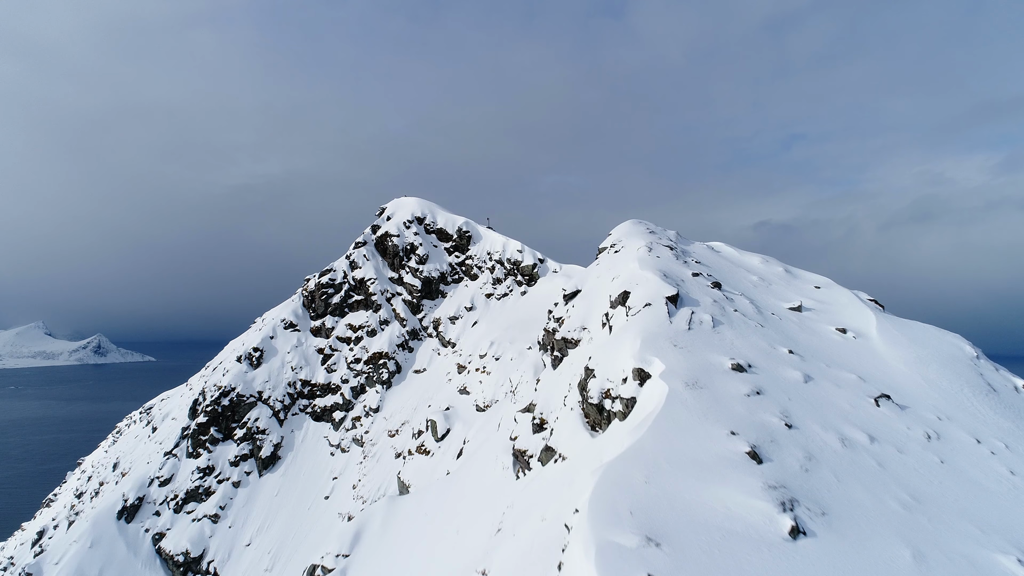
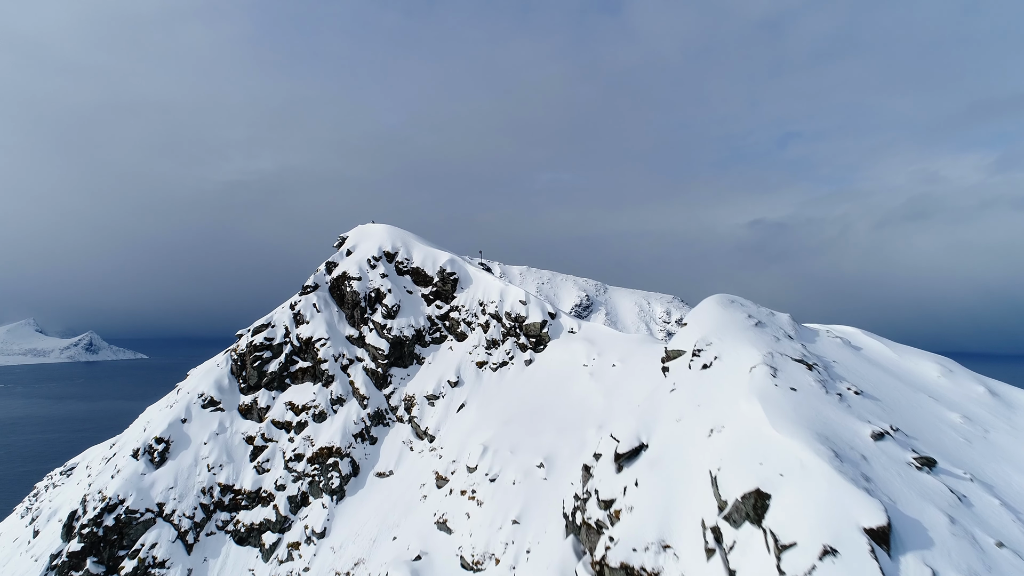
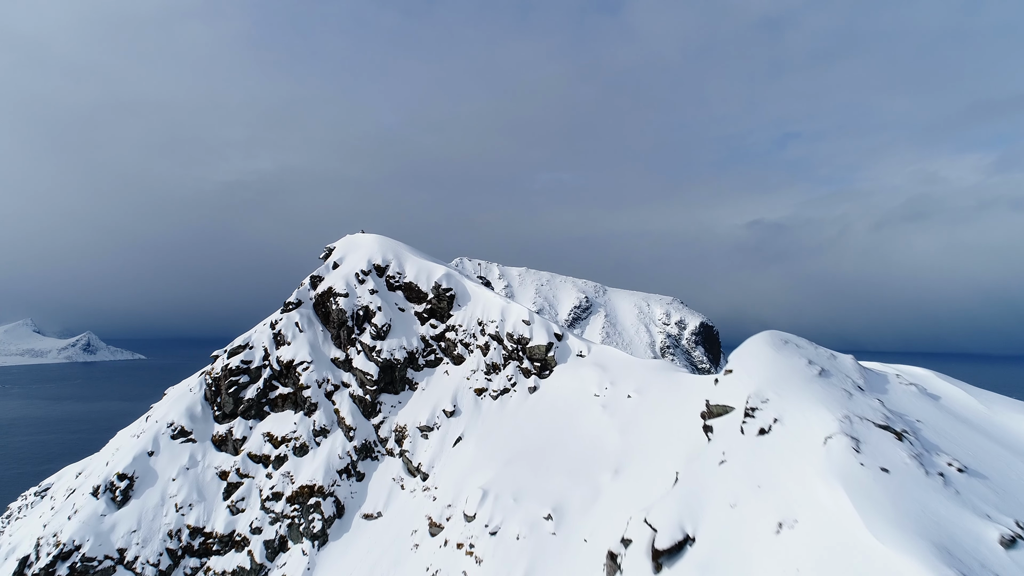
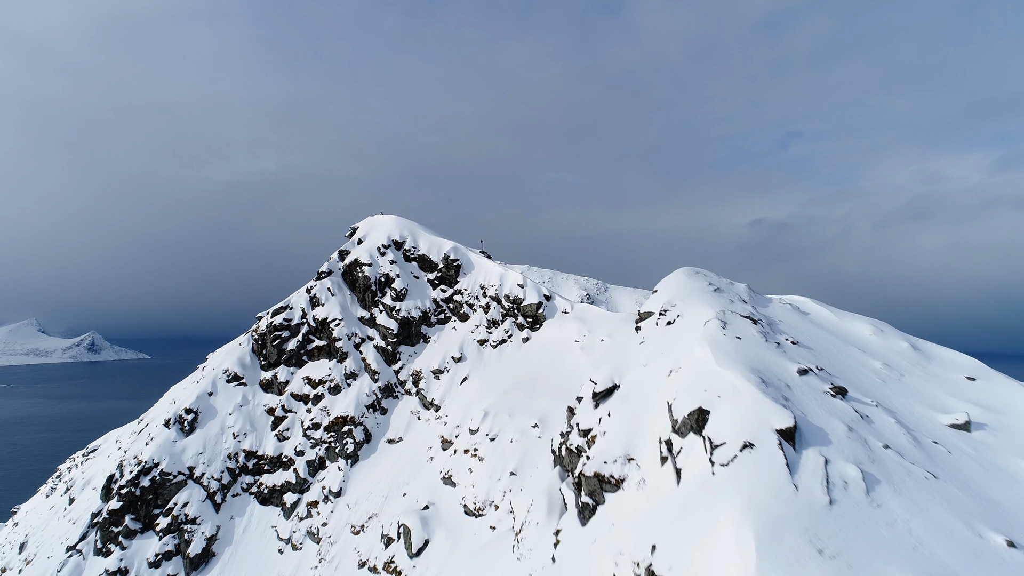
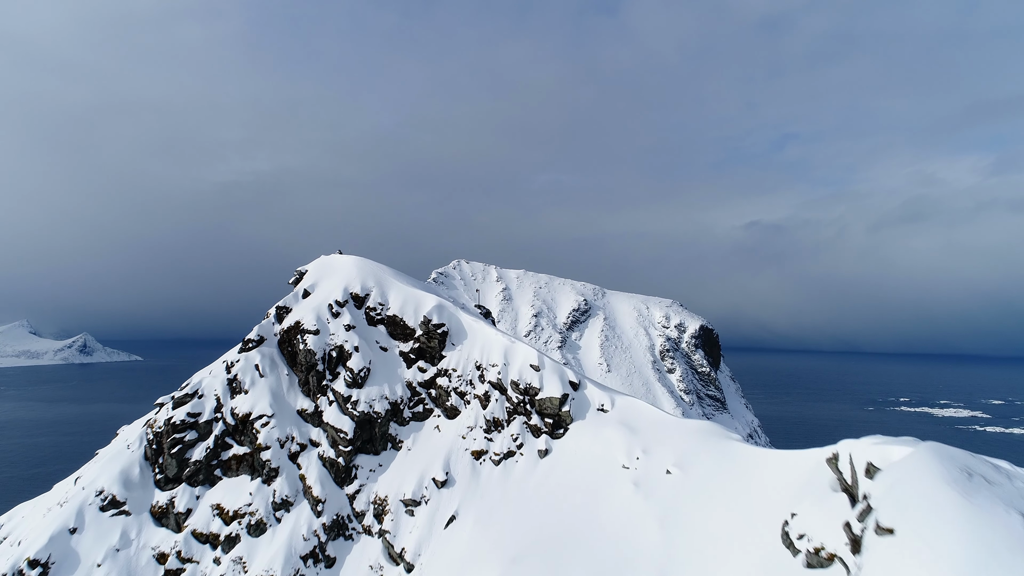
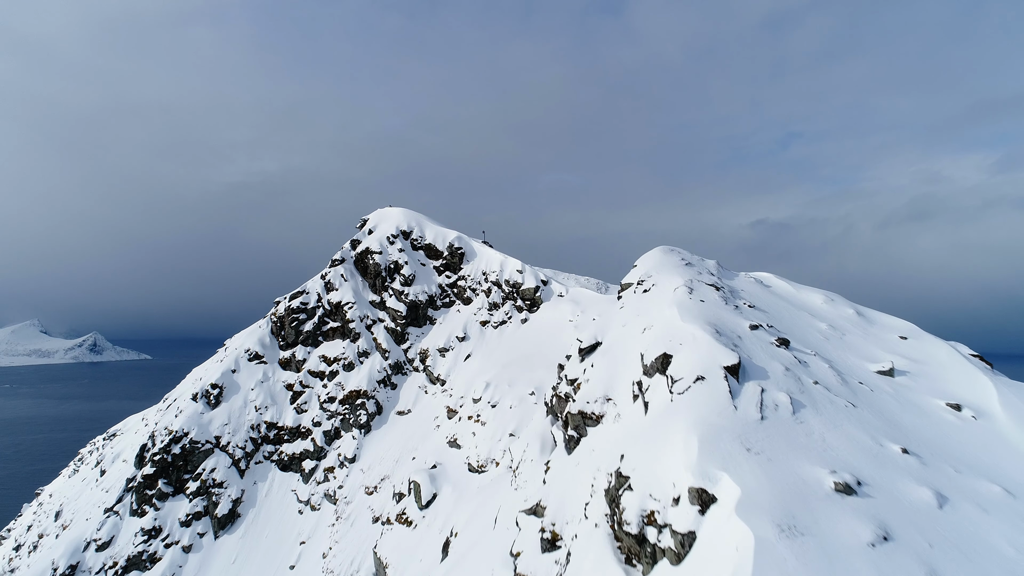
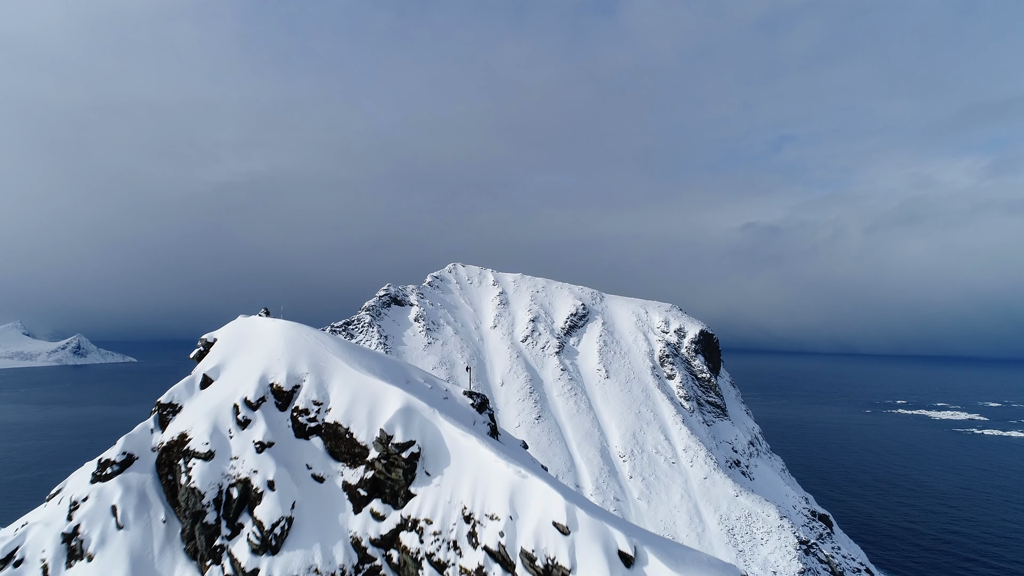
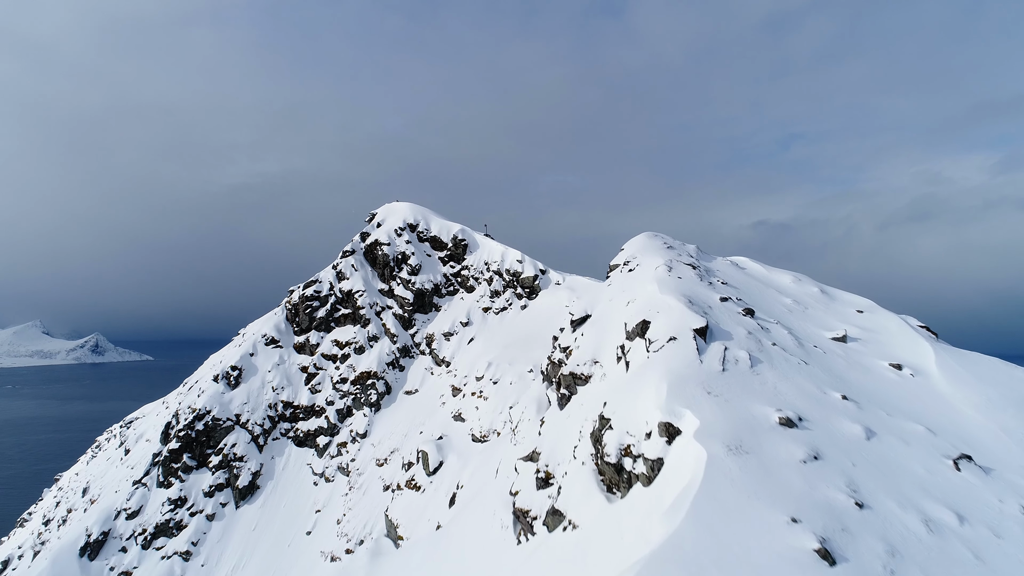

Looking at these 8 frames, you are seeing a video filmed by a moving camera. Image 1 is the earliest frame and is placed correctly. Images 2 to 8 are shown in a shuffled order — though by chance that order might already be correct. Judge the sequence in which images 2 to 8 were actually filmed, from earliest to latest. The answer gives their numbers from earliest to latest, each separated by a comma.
8, 6, 4, 2, 3, 5, 7
